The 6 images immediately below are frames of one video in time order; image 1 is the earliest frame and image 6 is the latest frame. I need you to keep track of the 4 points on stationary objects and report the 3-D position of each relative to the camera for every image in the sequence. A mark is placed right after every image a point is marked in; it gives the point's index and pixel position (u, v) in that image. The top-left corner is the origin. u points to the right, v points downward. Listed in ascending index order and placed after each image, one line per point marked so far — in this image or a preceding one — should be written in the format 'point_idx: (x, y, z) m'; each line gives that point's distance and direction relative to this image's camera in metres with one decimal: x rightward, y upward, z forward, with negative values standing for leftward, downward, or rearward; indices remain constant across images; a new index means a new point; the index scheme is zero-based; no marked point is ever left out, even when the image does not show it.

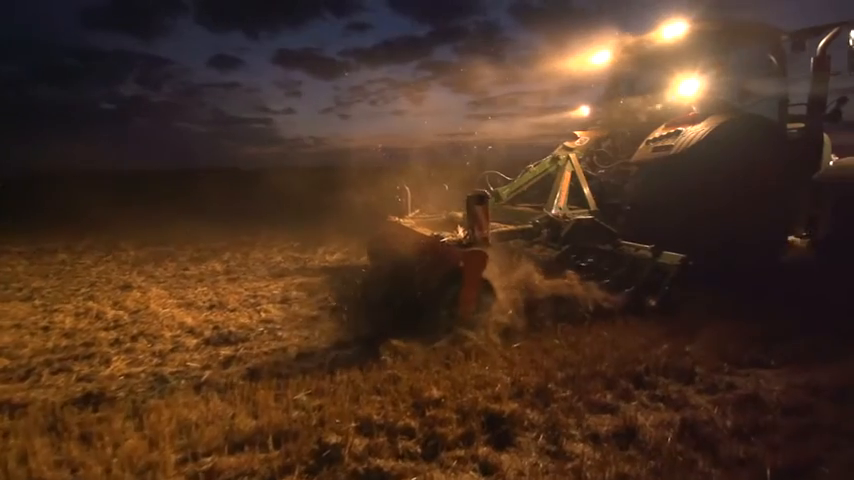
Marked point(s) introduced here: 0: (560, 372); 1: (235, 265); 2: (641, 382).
0: (+1.6, -1.6, +5.2) m
1: (-6.0, -0.8, +13.3) m
2: (+2.5, -1.6, +5.0) m
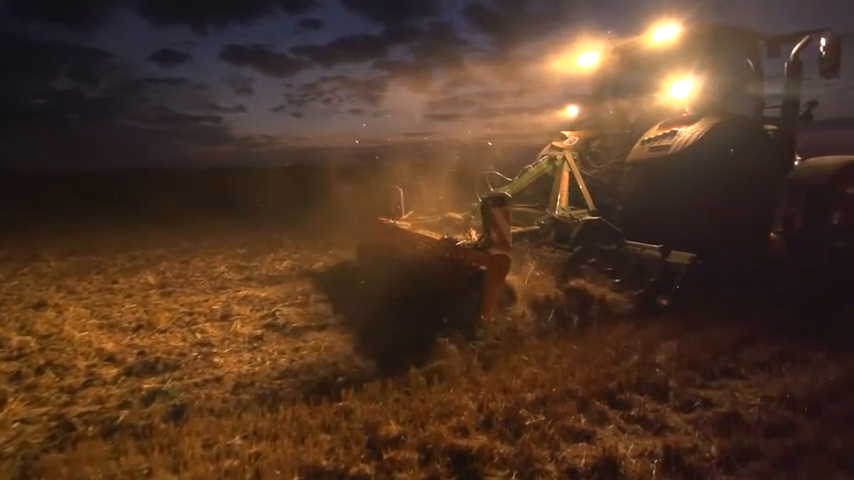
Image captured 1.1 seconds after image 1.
0: (+1.1, -1.7, +4.7) m
1: (-7.2, -1.0, +12.1) m
2: (+2.0, -1.7, +4.6) m
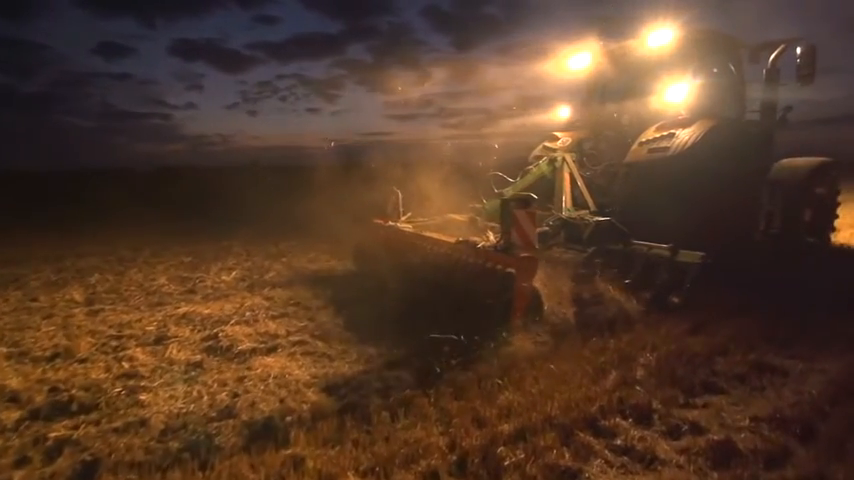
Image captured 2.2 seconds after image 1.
0: (+0.8, -1.8, +4.2) m
1: (-8.2, -1.3, +10.8) m
2: (+1.7, -1.9, +4.2) m
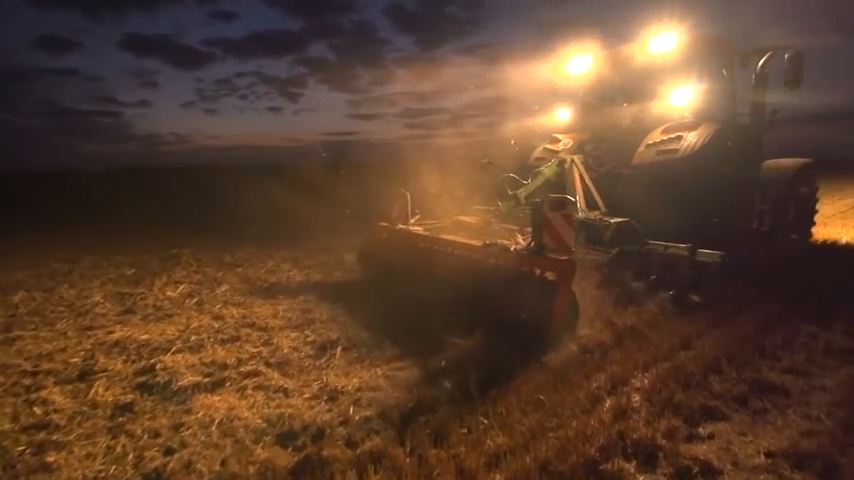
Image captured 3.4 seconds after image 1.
0: (+0.6, -2.0, +3.6) m
1: (-8.9, -1.6, +9.5) m
2: (+1.5, -2.0, +3.6) m
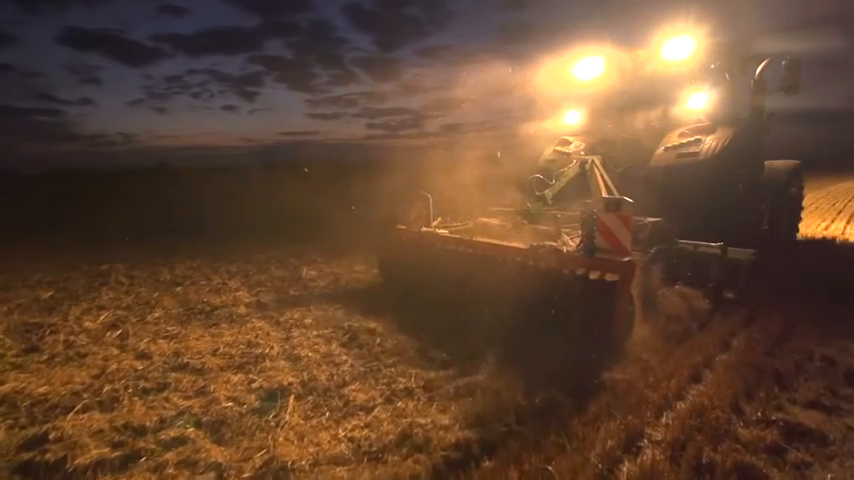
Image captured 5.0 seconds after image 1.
0: (+0.5, -2.2, +2.6) m
1: (-9.5, -2.1, +7.6) m
2: (+1.4, -2.2, +2.7) m
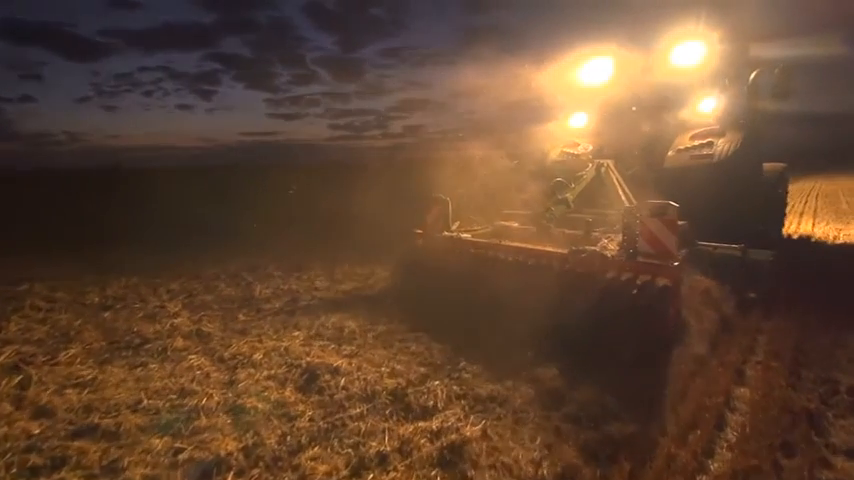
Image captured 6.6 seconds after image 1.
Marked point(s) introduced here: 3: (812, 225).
0: (+0.5, -2.5, +1.6) m
1: (-9.9, -2.5, +5.9) m
2: (+1.4, -2.5, +1.8) m
3: (+12.6, +0.4, +14.3) m
